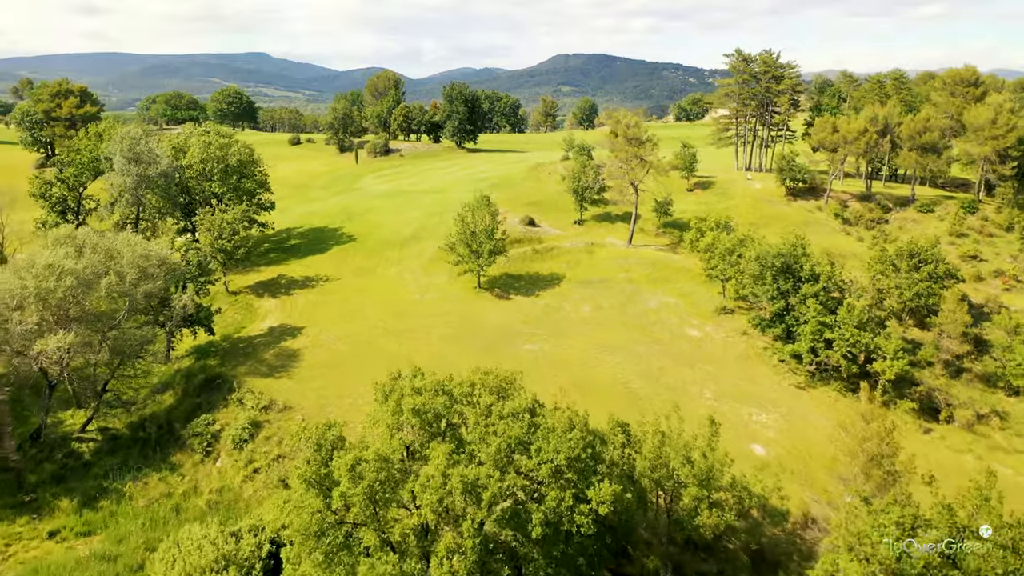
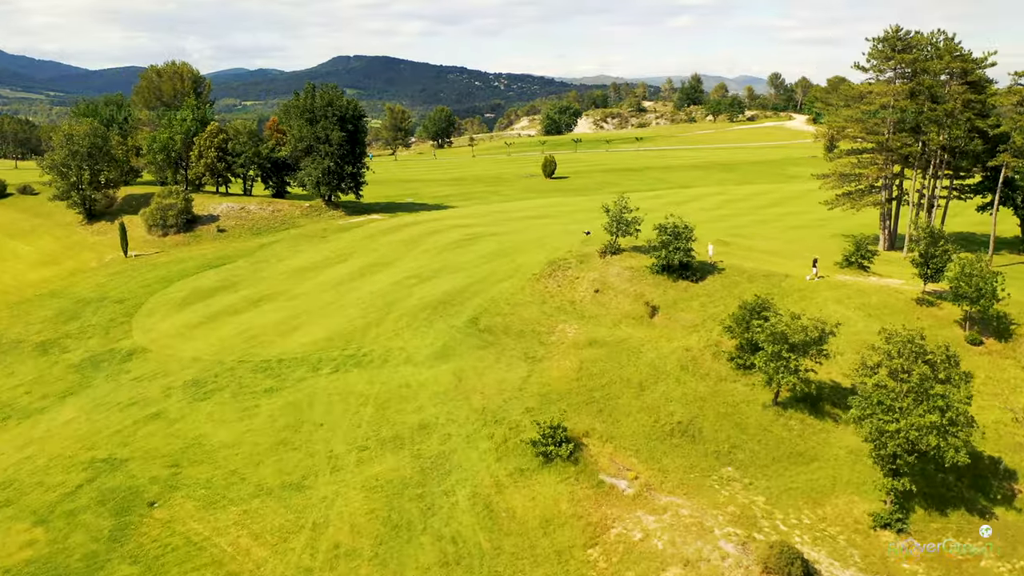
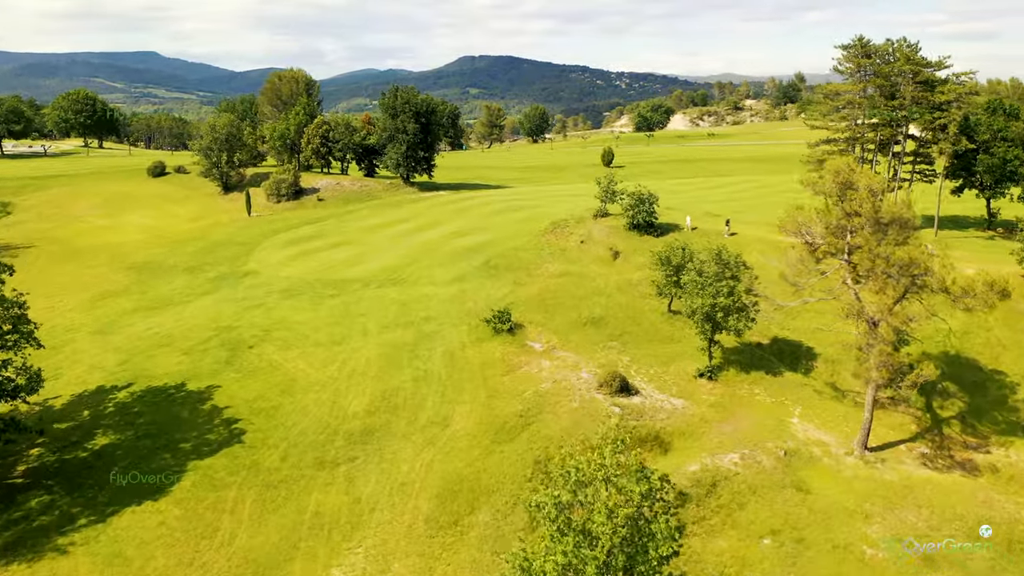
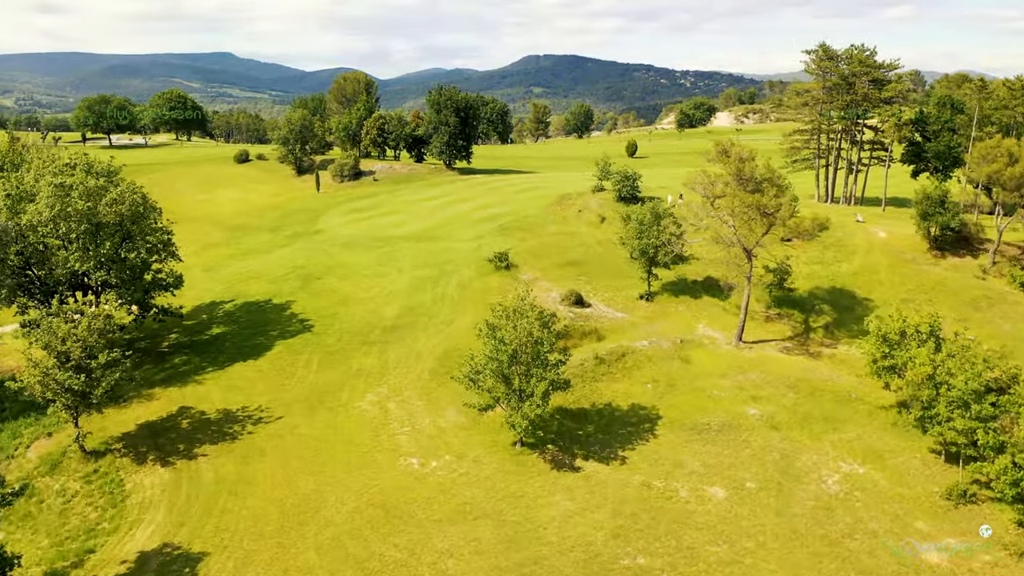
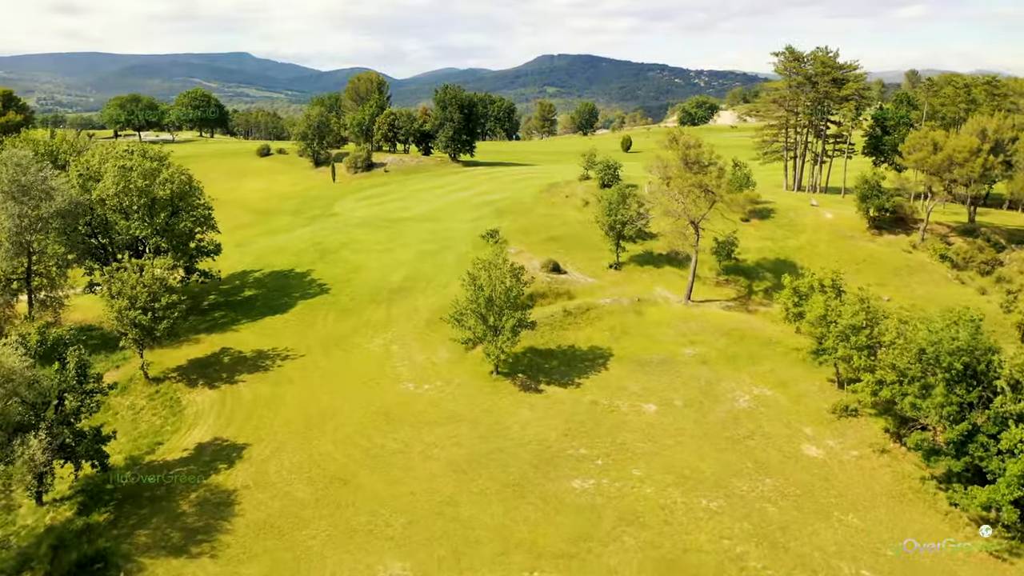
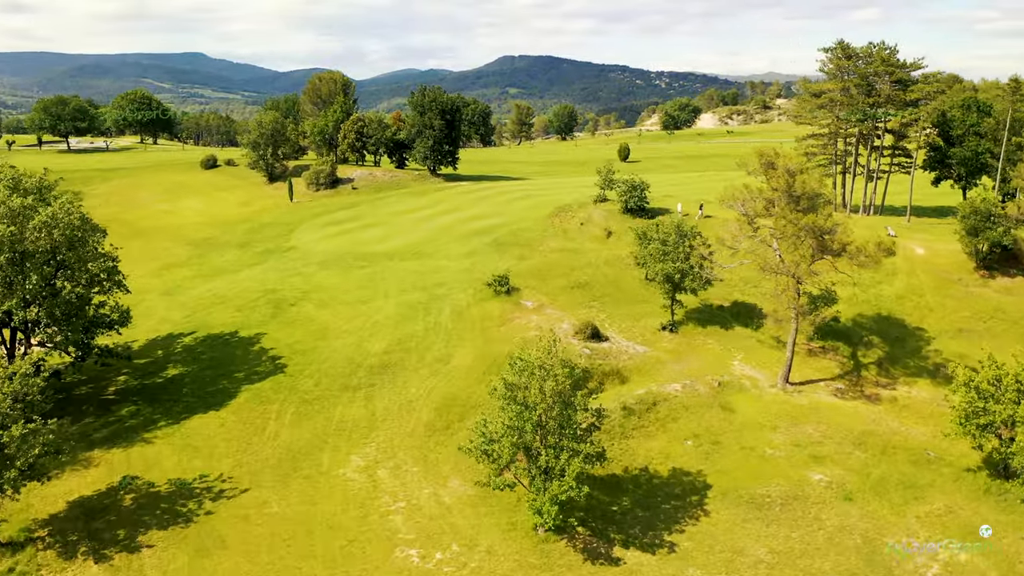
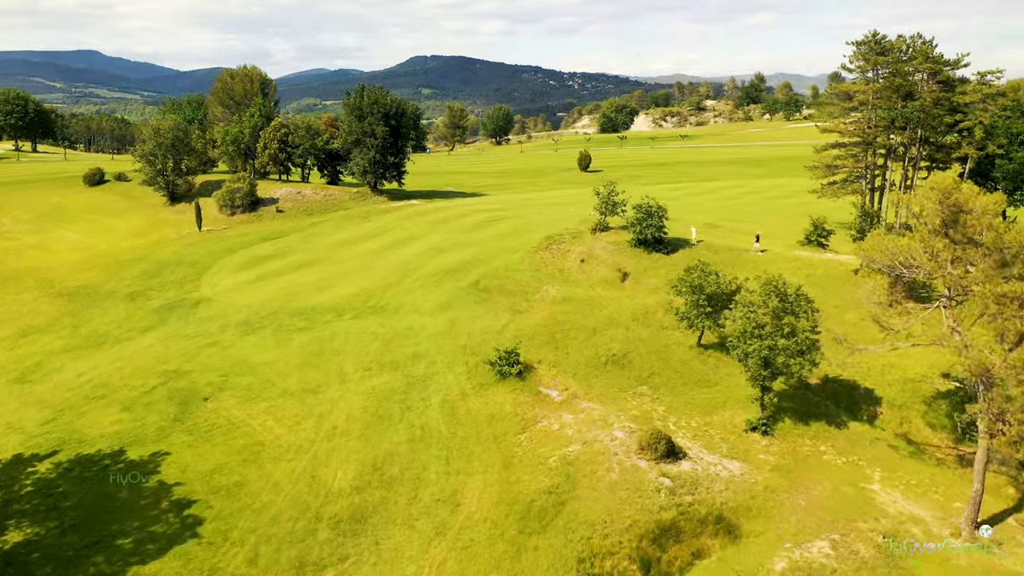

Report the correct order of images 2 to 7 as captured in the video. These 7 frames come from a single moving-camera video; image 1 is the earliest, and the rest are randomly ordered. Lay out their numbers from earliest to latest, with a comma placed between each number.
5, 4, 6, 3, 7, 2
